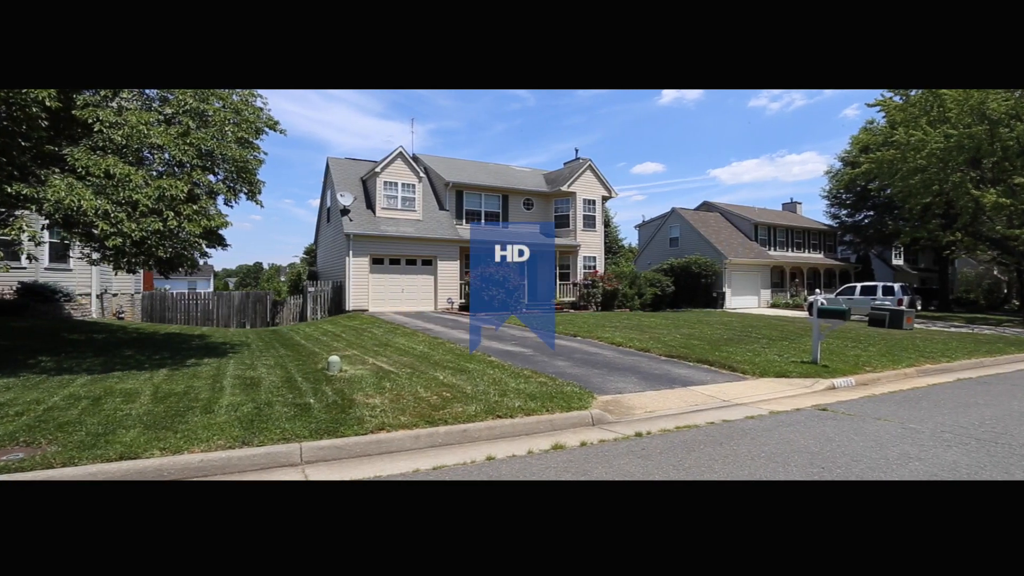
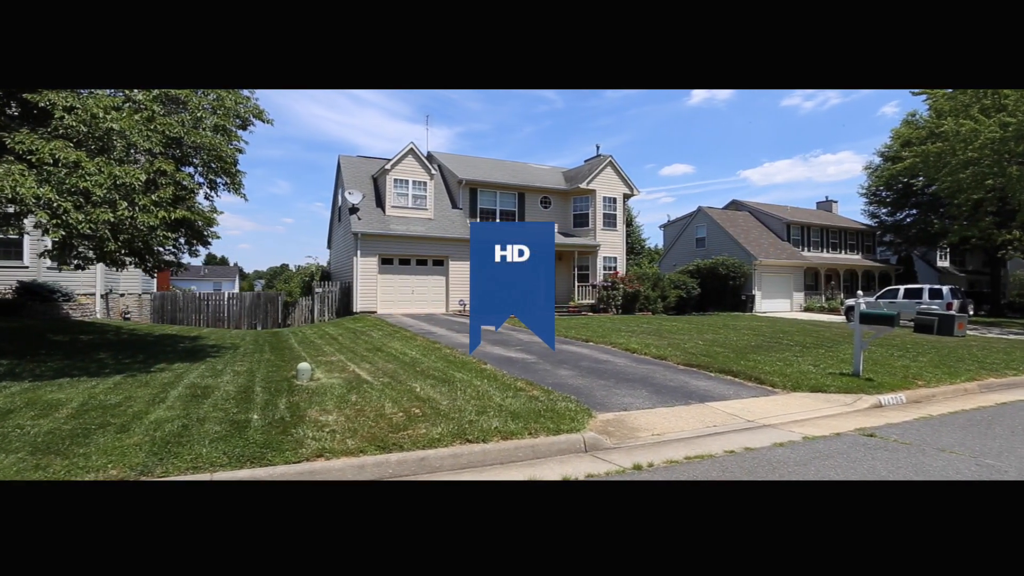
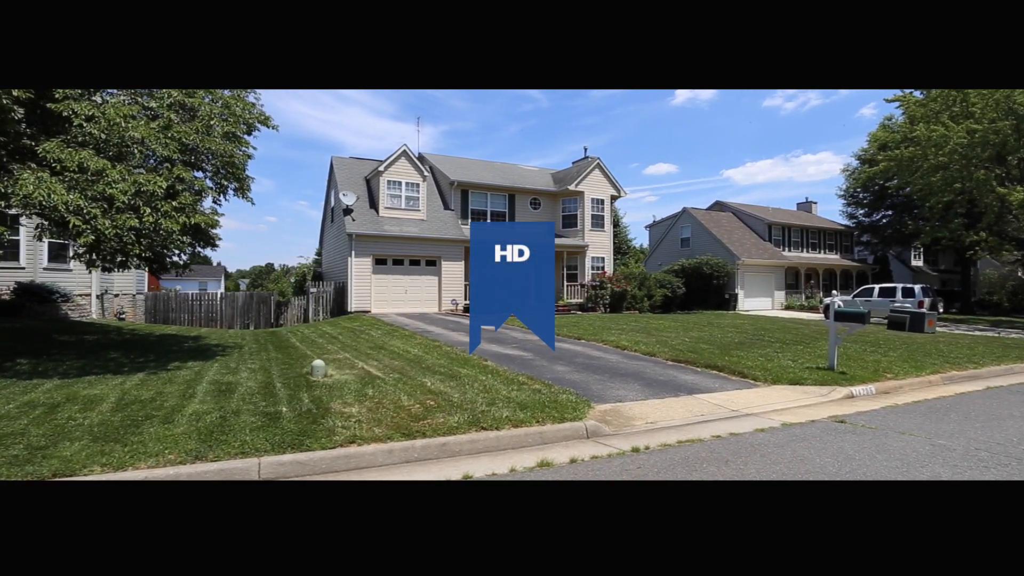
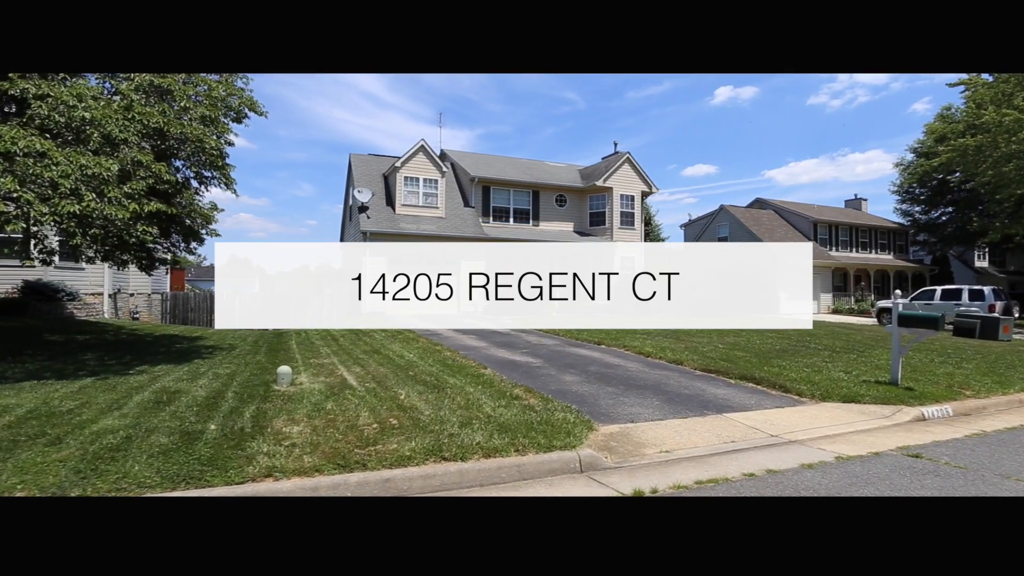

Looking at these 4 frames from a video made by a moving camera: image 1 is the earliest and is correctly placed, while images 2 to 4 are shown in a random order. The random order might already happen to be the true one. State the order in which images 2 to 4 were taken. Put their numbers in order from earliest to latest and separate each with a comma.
3, 2, 4
